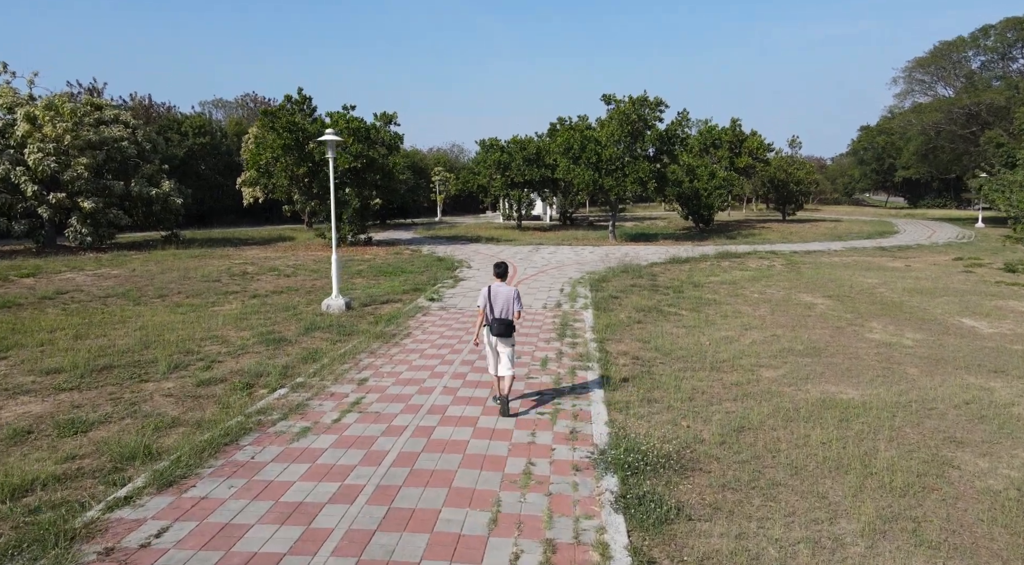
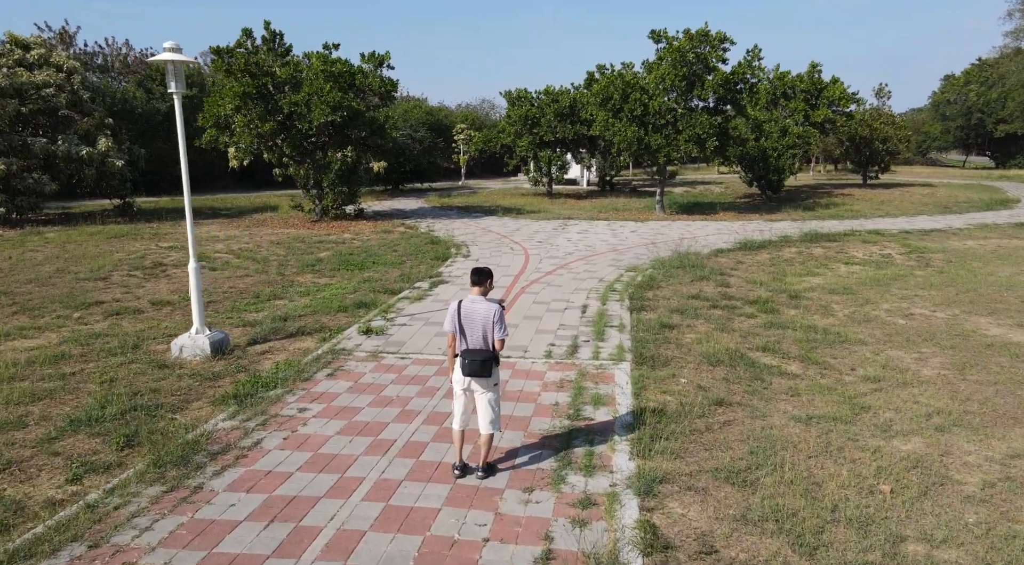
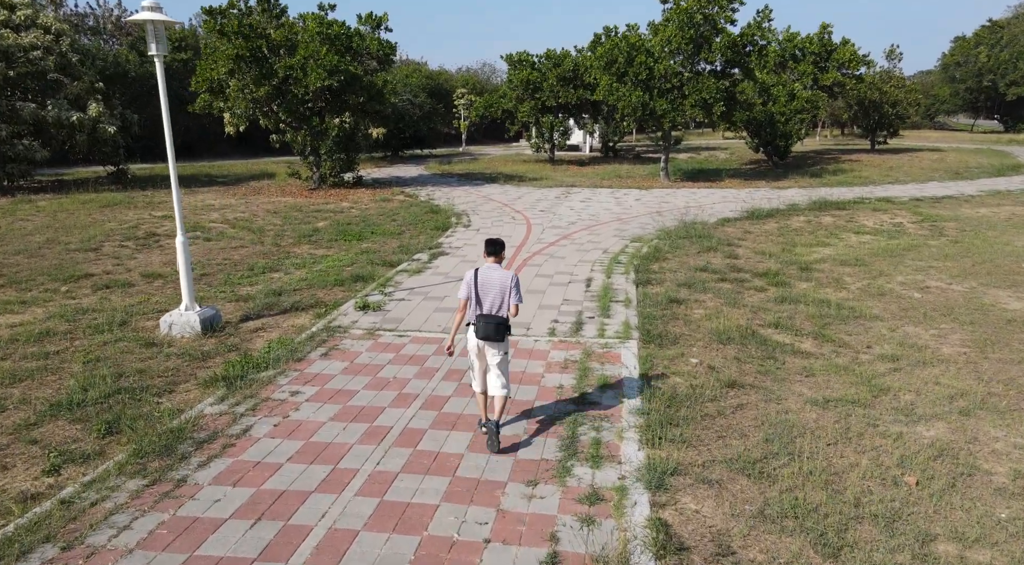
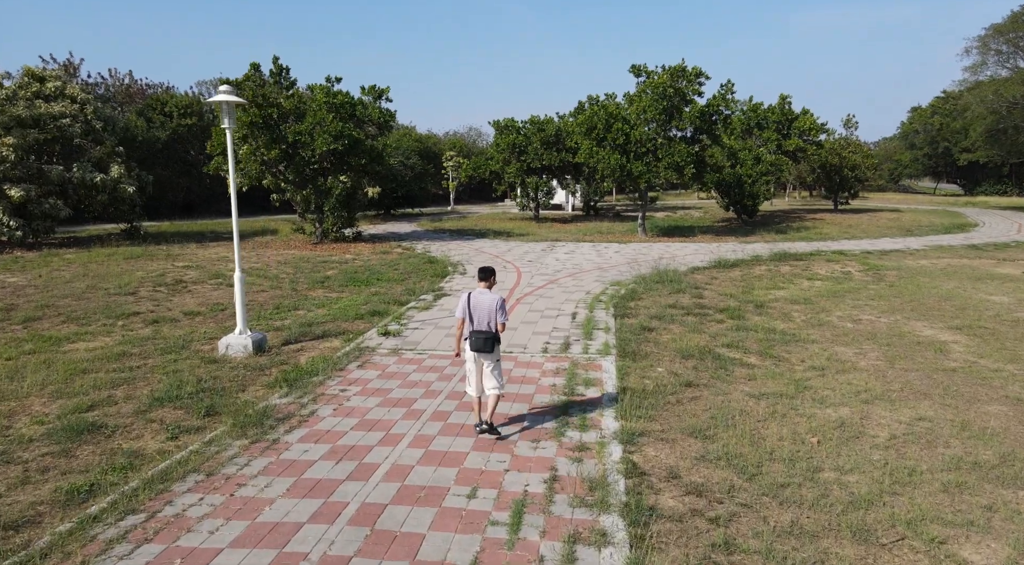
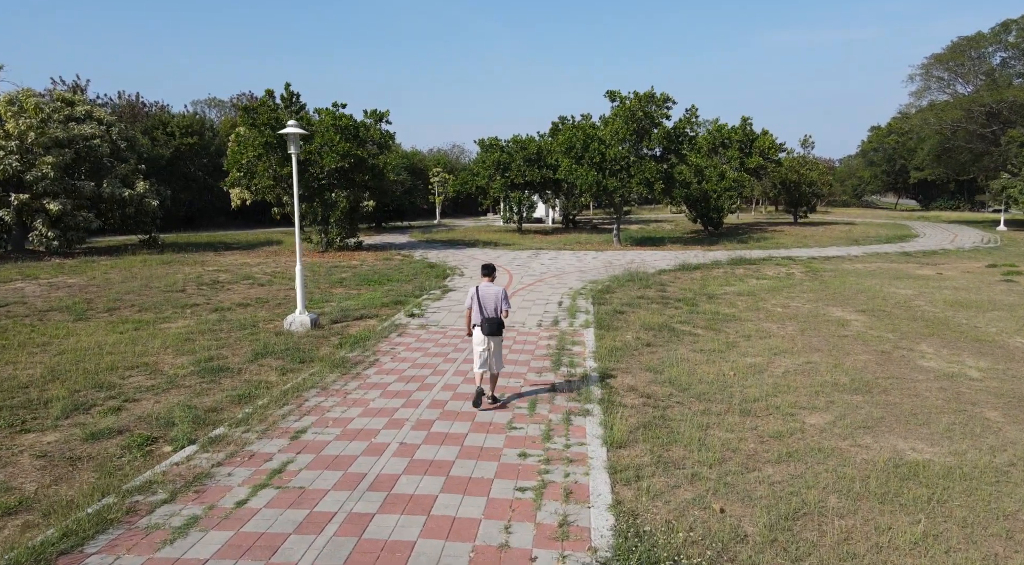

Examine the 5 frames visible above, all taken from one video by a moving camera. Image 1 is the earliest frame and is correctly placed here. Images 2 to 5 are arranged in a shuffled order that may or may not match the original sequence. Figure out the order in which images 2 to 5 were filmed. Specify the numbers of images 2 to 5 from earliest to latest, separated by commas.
5, 4, 2, 3
